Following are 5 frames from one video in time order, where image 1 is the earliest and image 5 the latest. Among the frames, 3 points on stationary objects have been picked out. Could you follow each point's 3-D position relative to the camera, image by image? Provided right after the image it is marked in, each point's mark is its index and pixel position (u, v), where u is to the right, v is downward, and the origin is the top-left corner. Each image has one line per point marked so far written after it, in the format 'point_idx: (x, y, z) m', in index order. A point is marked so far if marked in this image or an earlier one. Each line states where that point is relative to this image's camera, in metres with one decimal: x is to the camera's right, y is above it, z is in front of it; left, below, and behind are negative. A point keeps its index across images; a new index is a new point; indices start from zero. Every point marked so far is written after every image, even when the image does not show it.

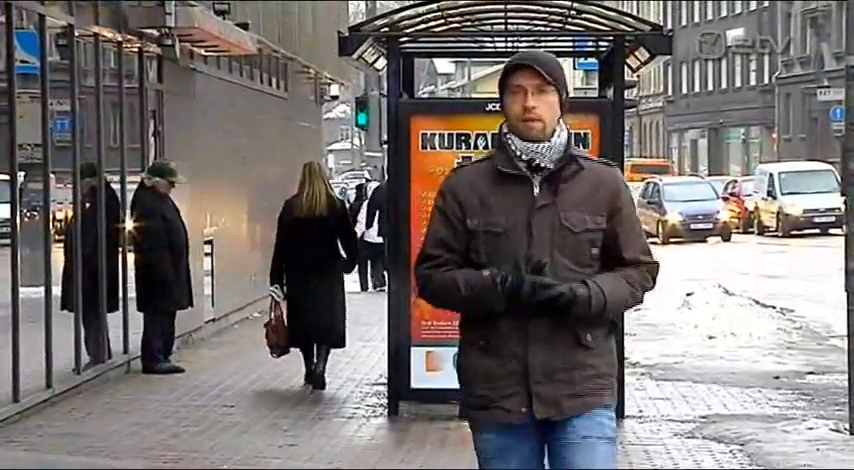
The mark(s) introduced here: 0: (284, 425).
0: (-0.7, -0.9, +9.5) m
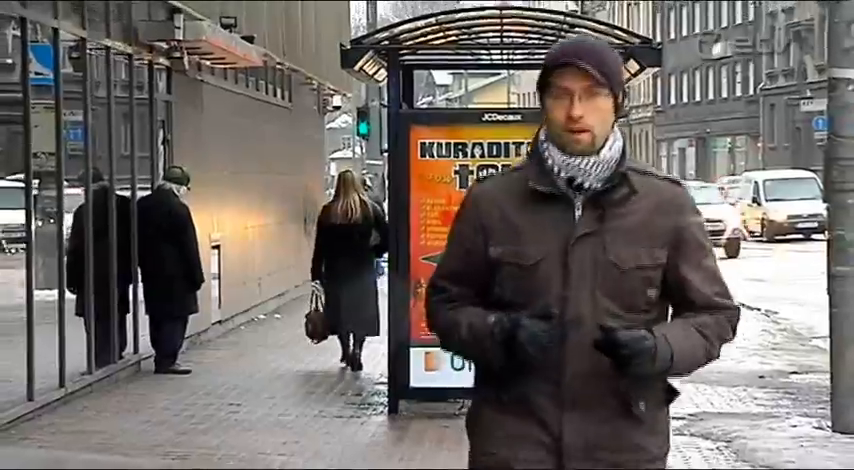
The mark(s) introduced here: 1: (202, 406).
0: (-0.7, -1.0, +9.8) m
1: (-1.2, -0.9, +10.3) m
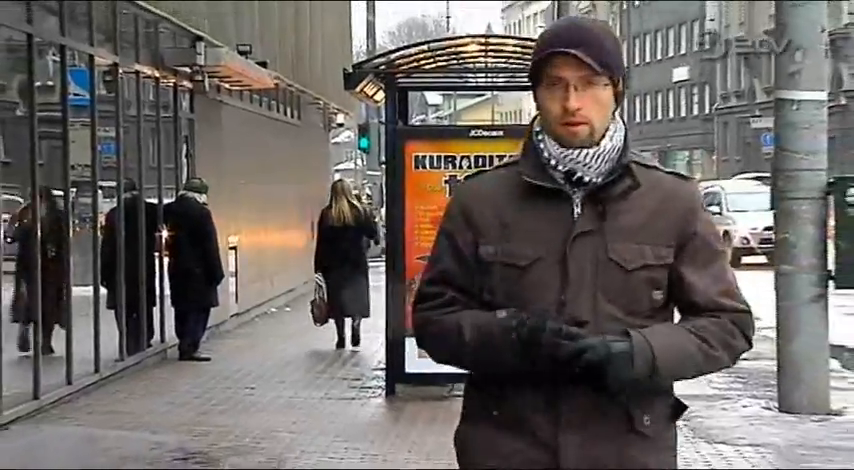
0: (-0.7, -1.0, +11.1) m
1: (-1.2, -0.9, +11.5) m
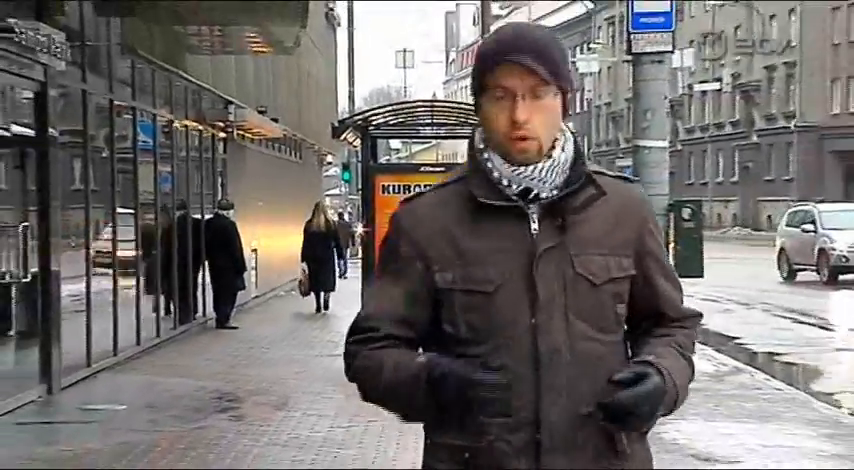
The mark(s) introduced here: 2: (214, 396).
0: (-1.0, -1.0, +15.6) m
1: (-1.5, -1.0, +16.1) m
2: (-1.6, -1.2, +14.2) m
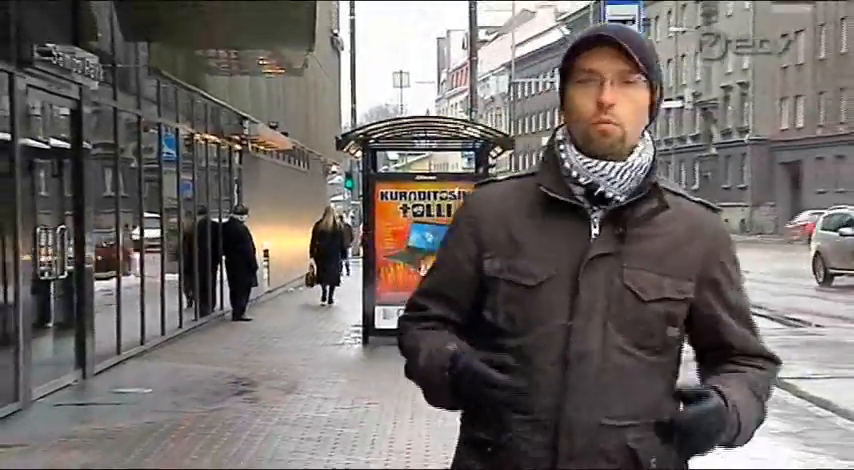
0: (-1.1, -1.0, +17.4) m
1: (-1.6, -1.0, +17.9) m
2: (-1.6, -1.2, +16.0) m
